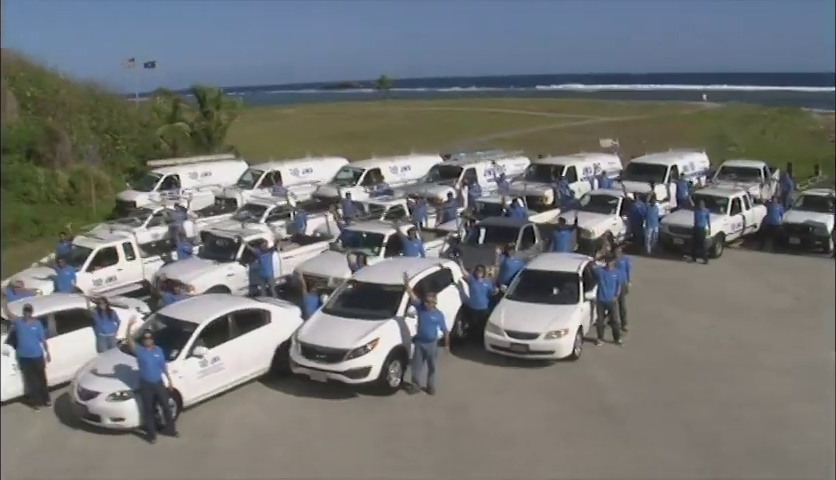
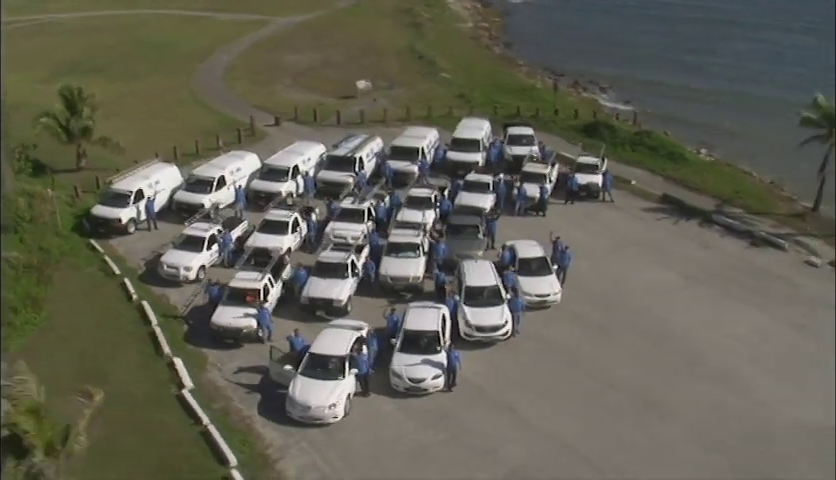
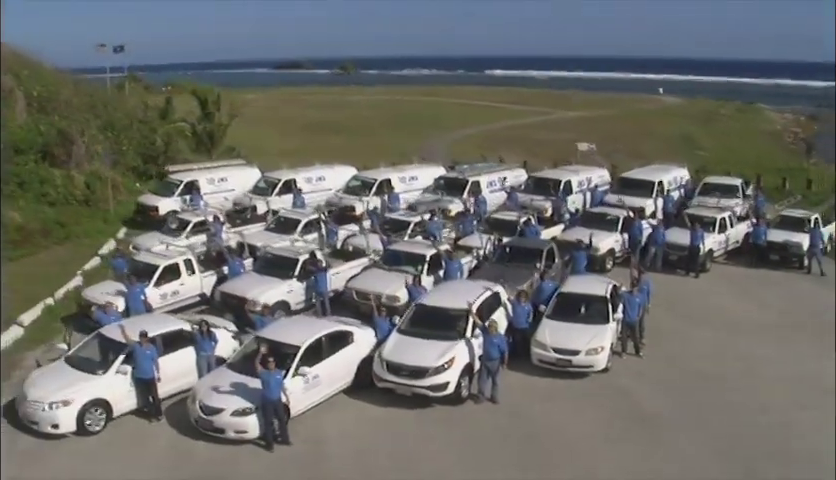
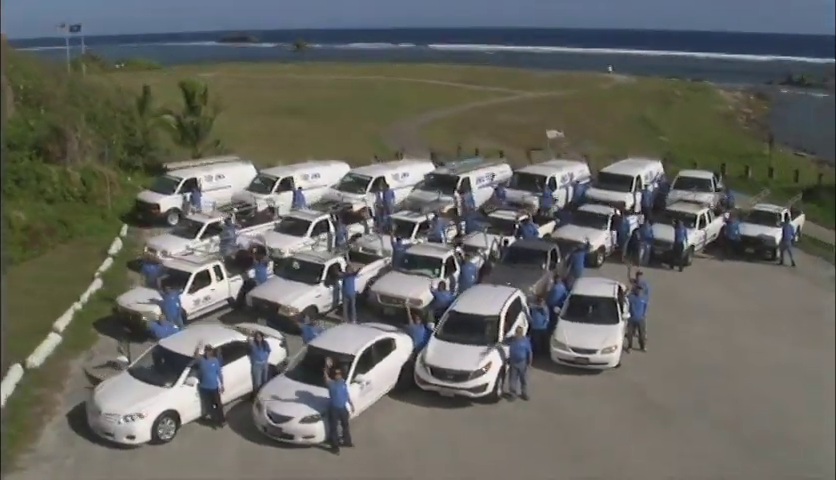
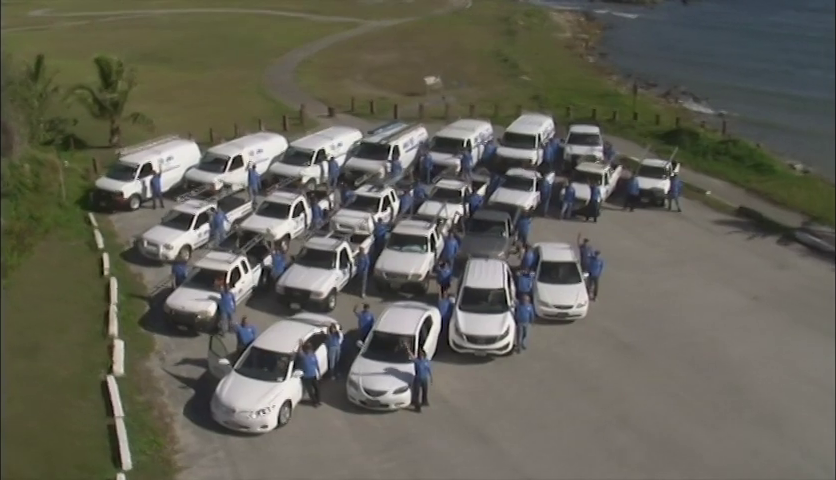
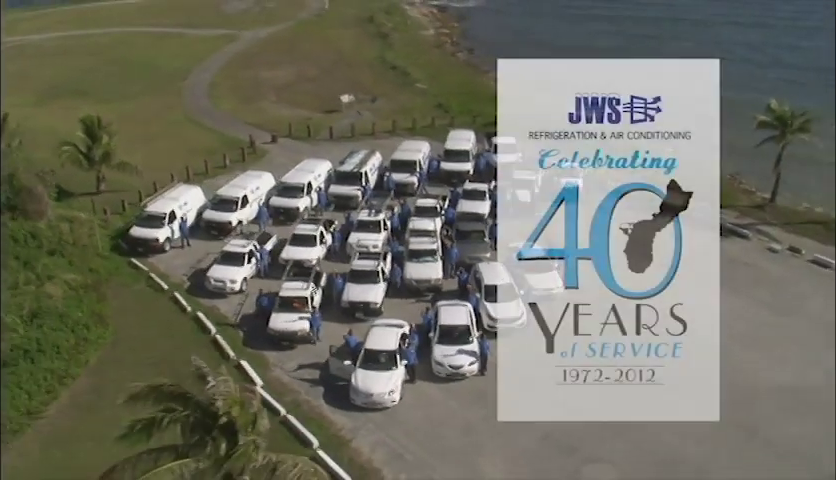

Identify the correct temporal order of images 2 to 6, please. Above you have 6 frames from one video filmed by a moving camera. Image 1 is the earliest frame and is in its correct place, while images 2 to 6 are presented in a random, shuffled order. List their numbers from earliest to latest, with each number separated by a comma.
3, 4, 5, 2, 6
